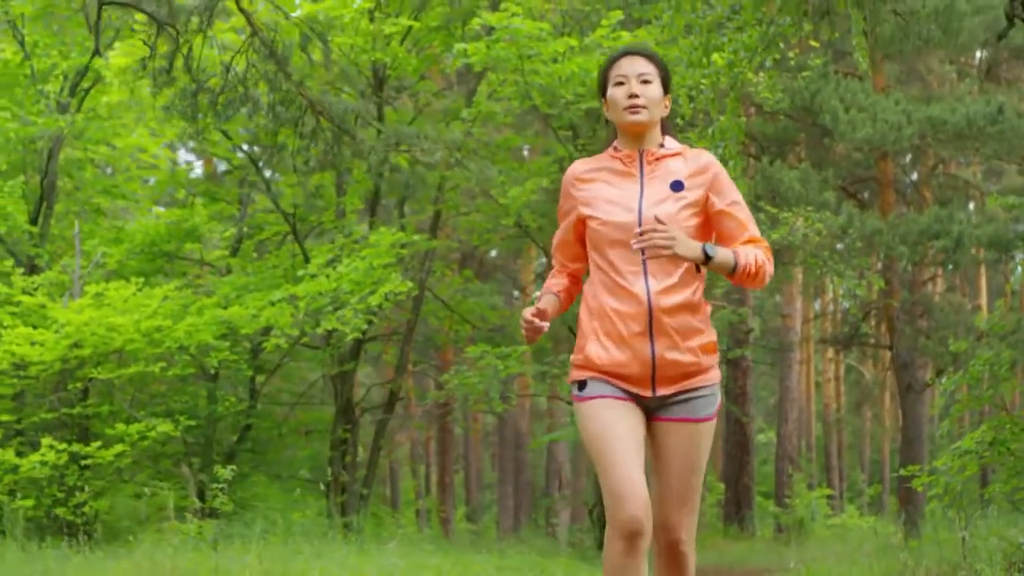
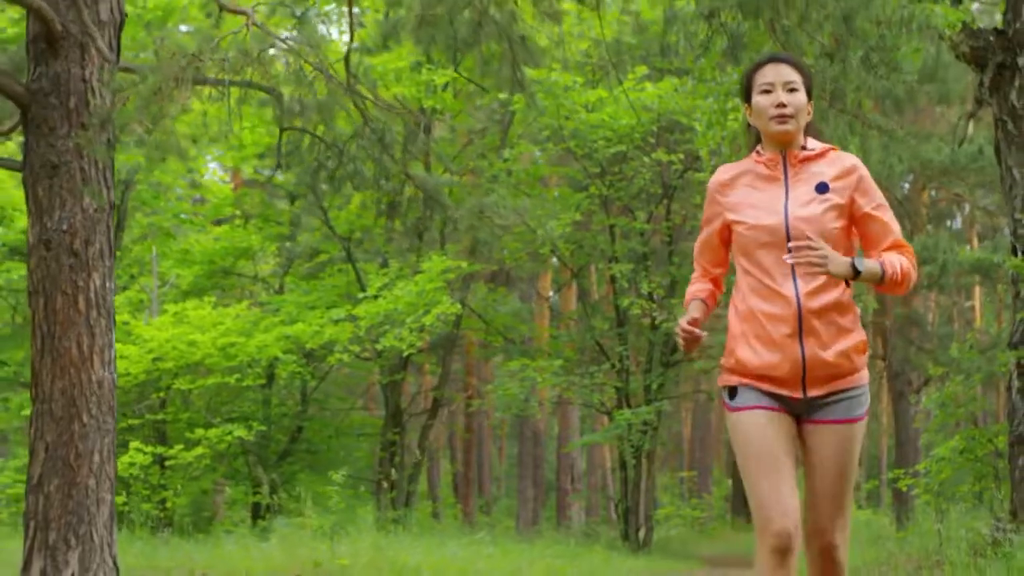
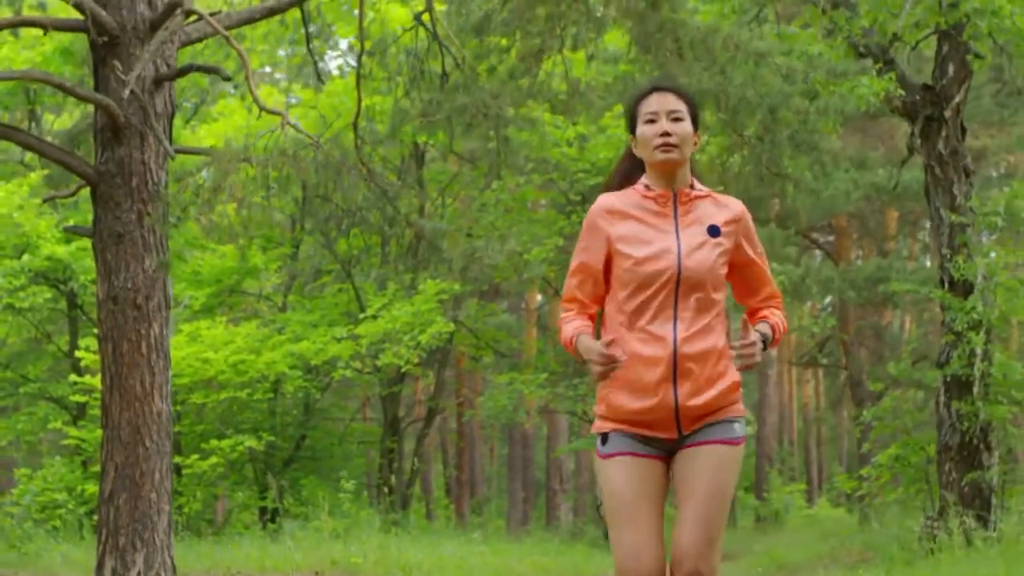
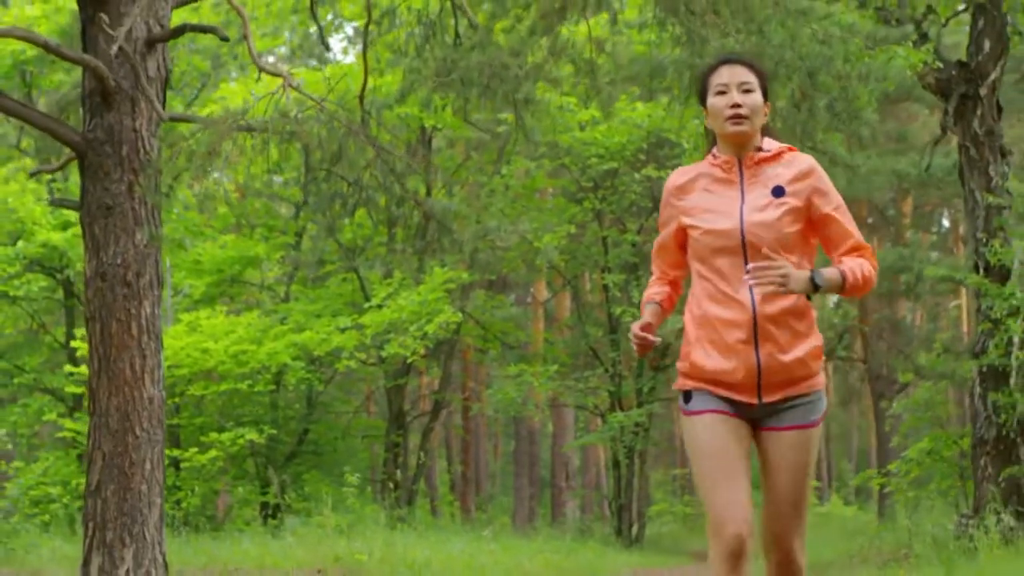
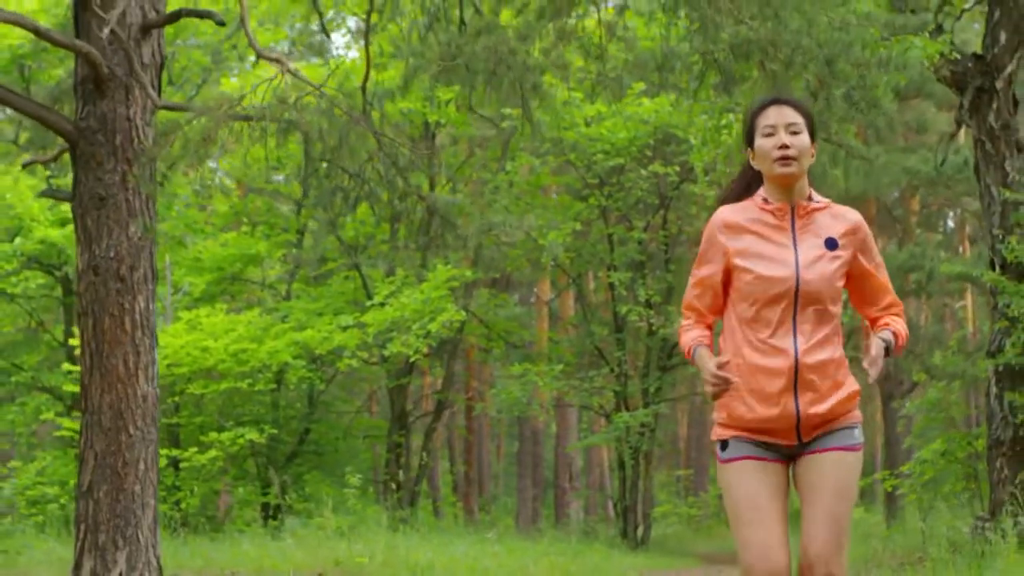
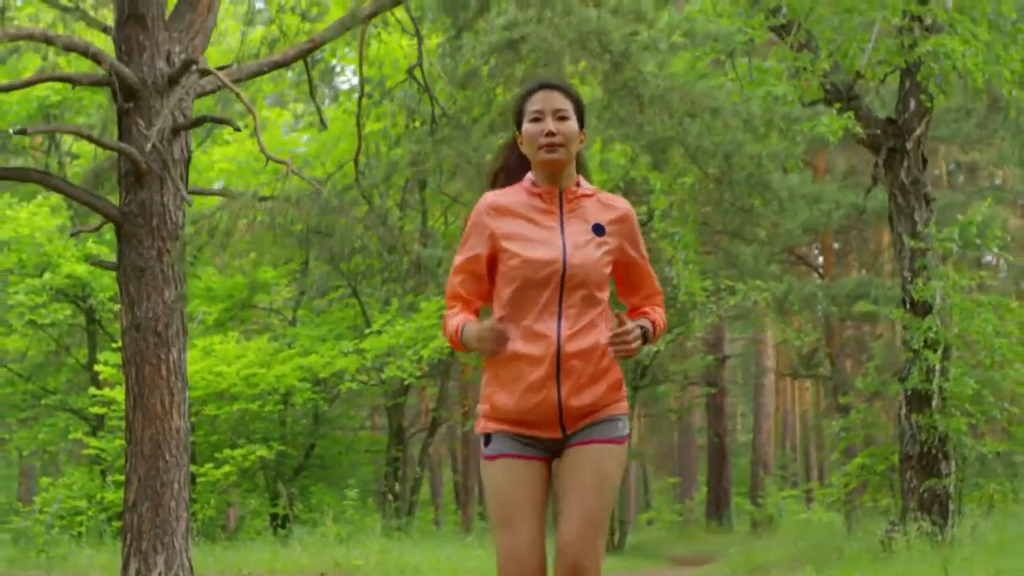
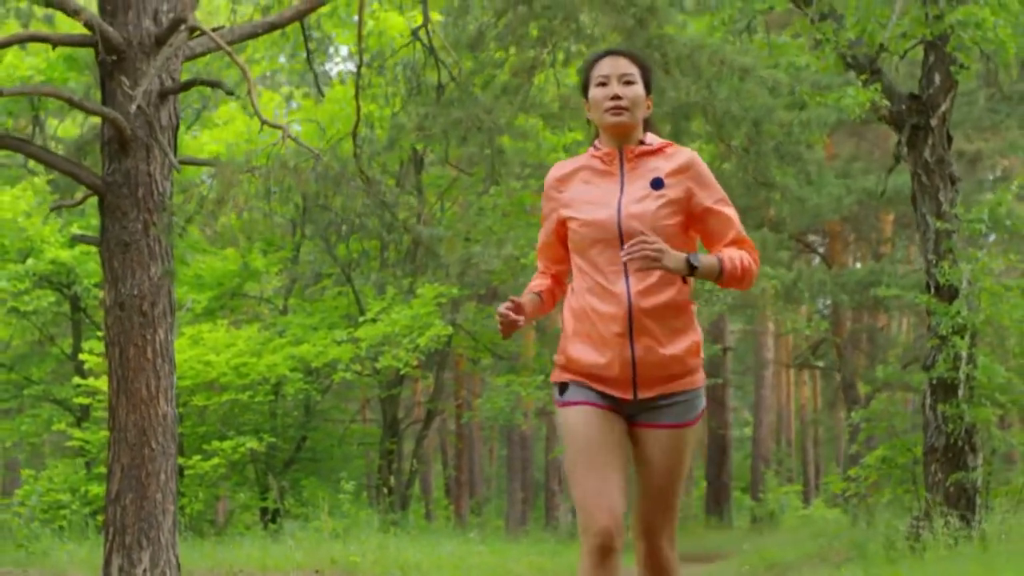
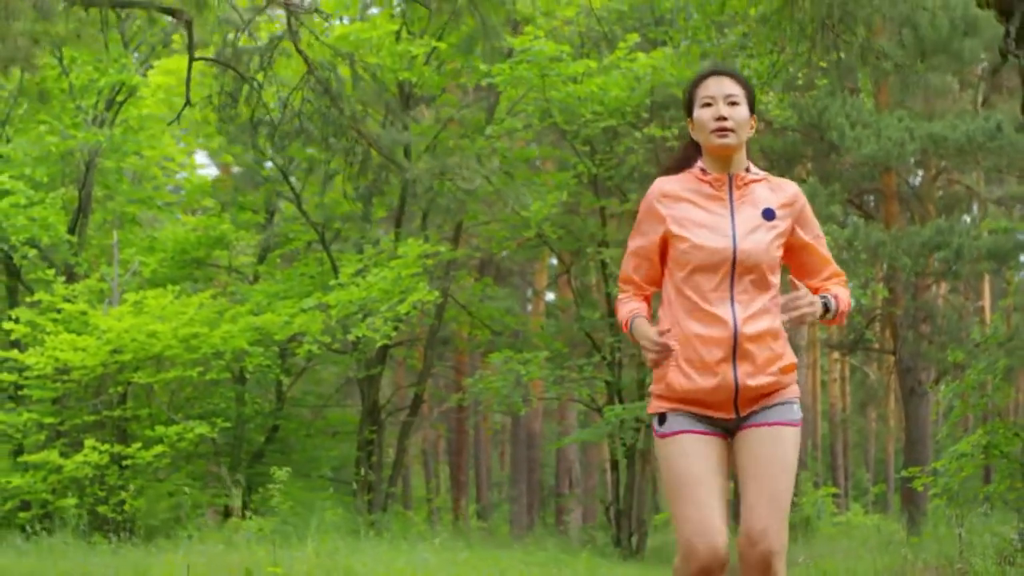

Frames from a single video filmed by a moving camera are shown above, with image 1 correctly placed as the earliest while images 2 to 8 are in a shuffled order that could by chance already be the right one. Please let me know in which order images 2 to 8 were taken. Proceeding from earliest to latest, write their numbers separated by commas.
8, 2, 5, 4, 3, 7, 6
